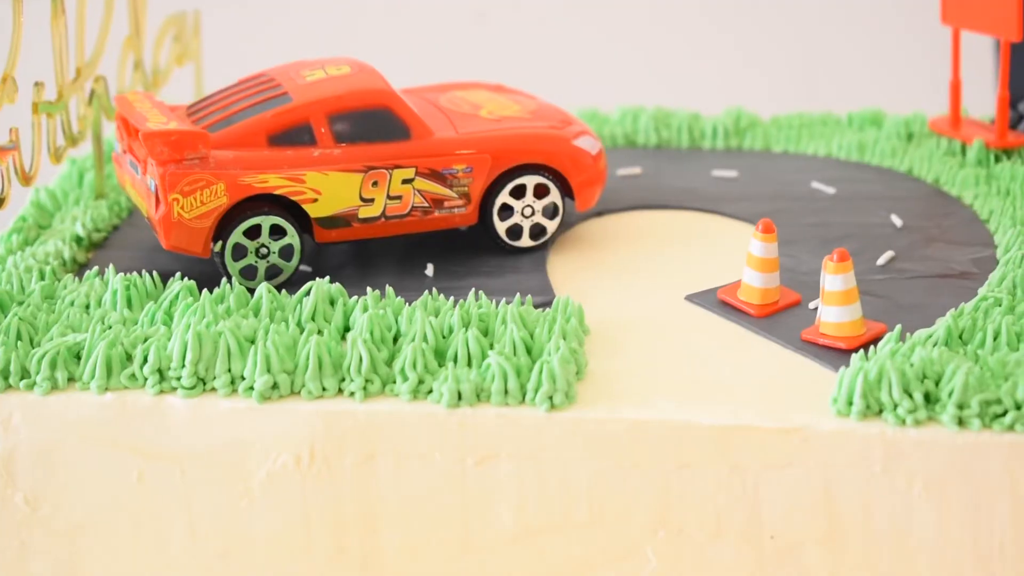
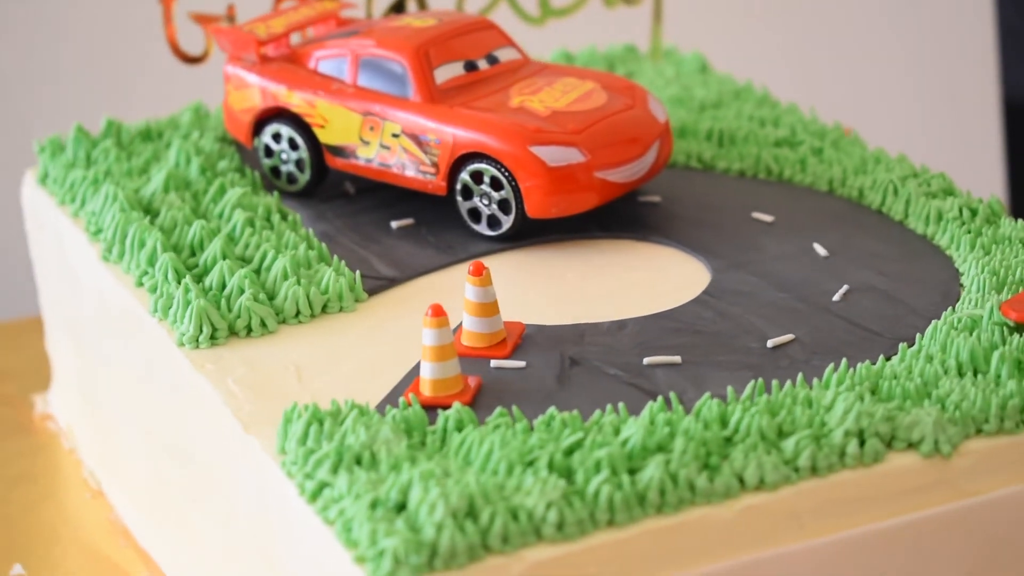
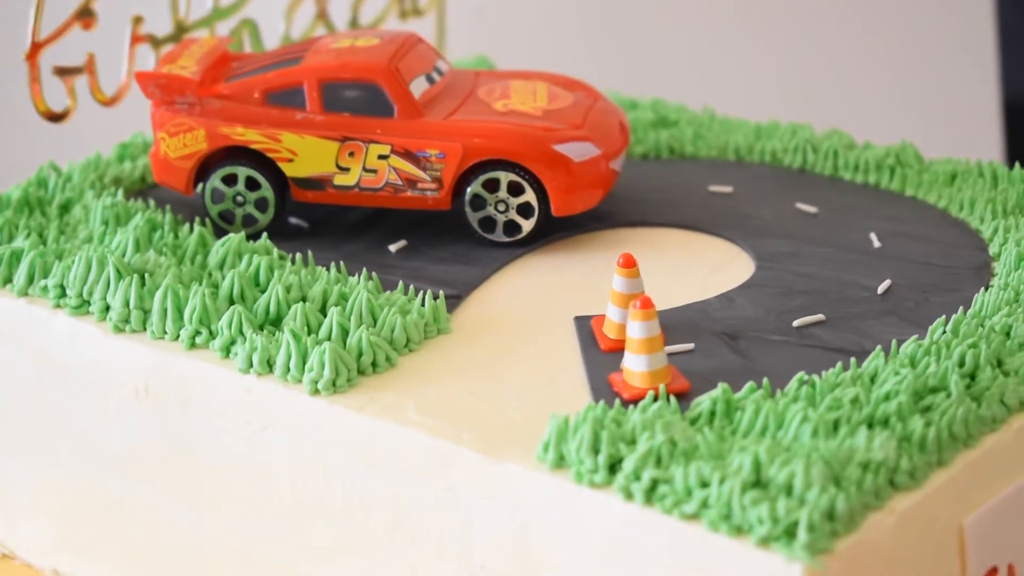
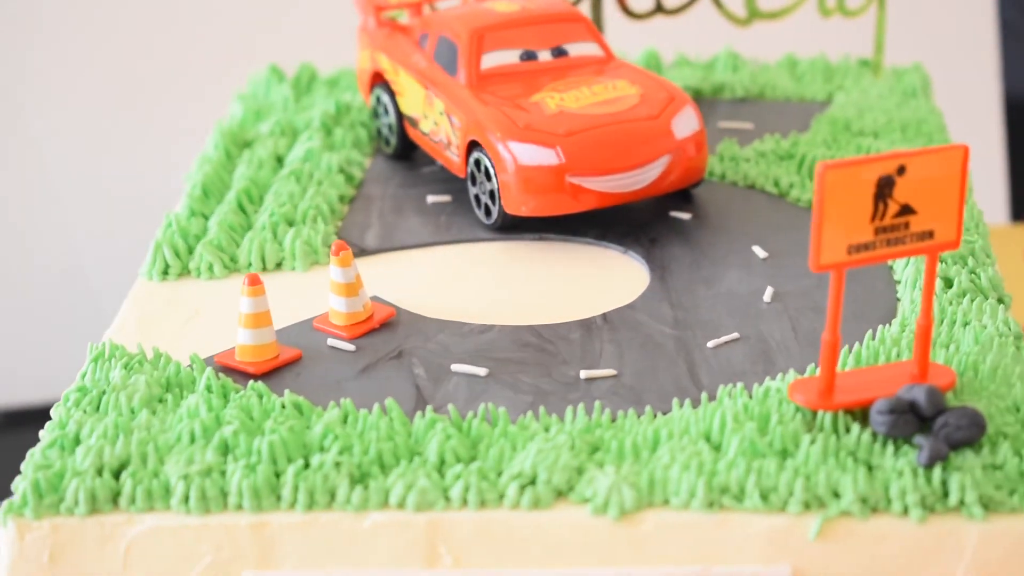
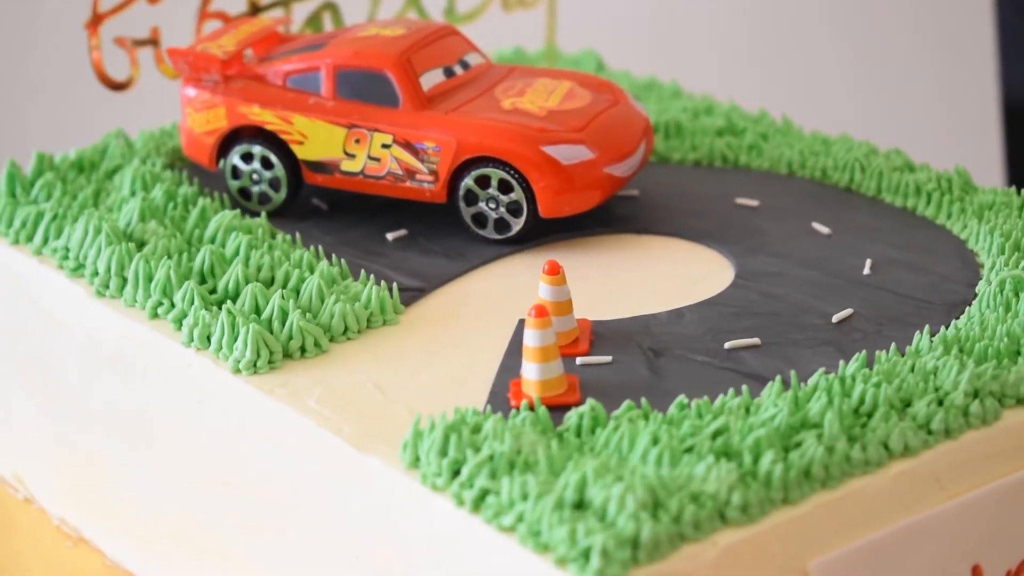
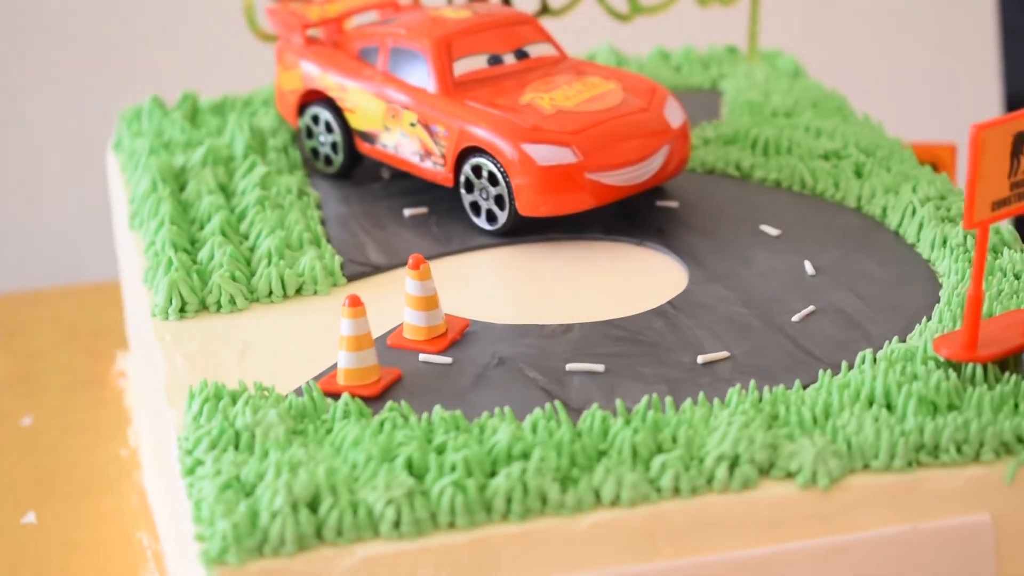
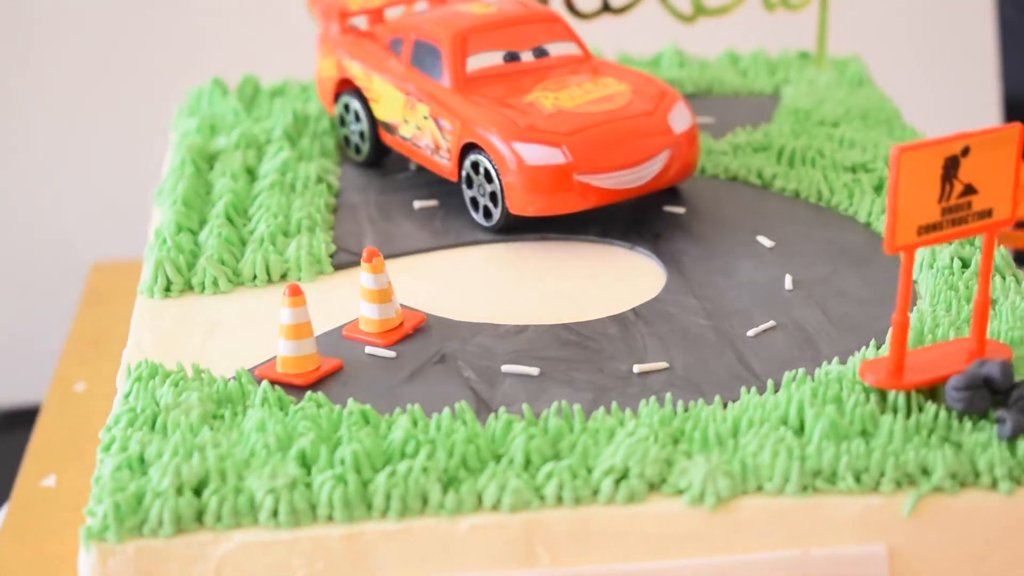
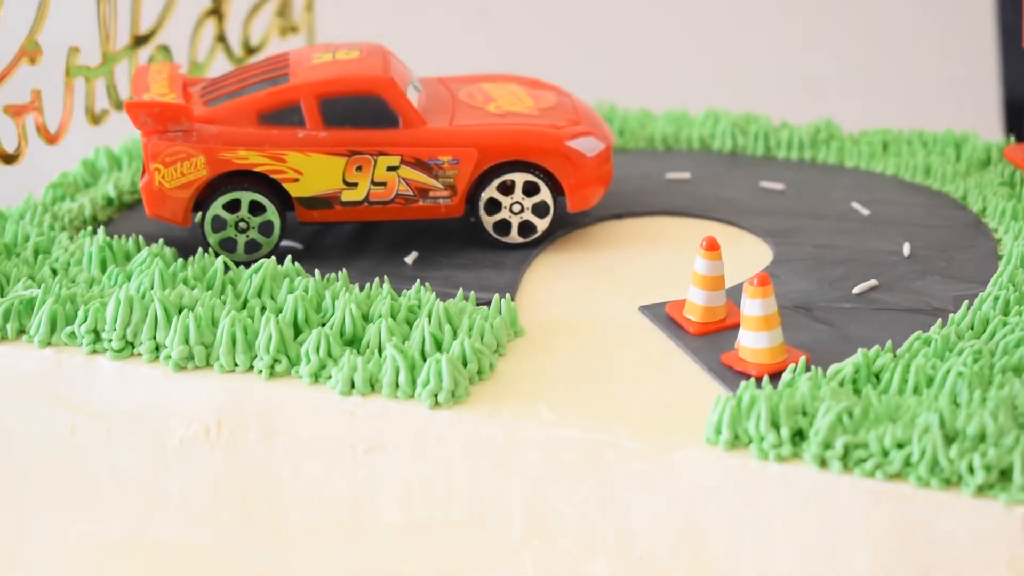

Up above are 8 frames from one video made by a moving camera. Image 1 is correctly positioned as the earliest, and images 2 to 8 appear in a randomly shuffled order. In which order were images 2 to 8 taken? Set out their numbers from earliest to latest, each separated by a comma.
8, 3, 5, 2, 6, 7, 4
